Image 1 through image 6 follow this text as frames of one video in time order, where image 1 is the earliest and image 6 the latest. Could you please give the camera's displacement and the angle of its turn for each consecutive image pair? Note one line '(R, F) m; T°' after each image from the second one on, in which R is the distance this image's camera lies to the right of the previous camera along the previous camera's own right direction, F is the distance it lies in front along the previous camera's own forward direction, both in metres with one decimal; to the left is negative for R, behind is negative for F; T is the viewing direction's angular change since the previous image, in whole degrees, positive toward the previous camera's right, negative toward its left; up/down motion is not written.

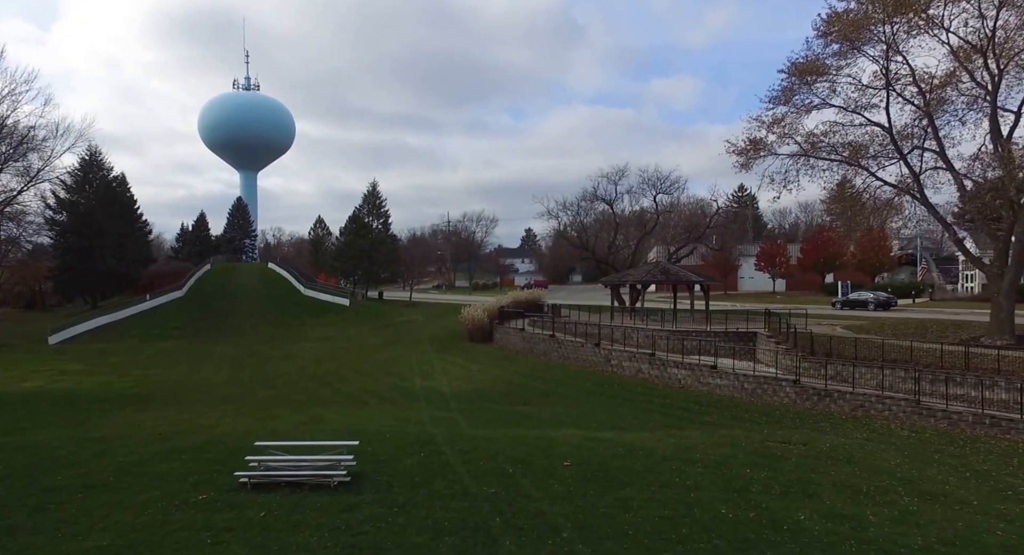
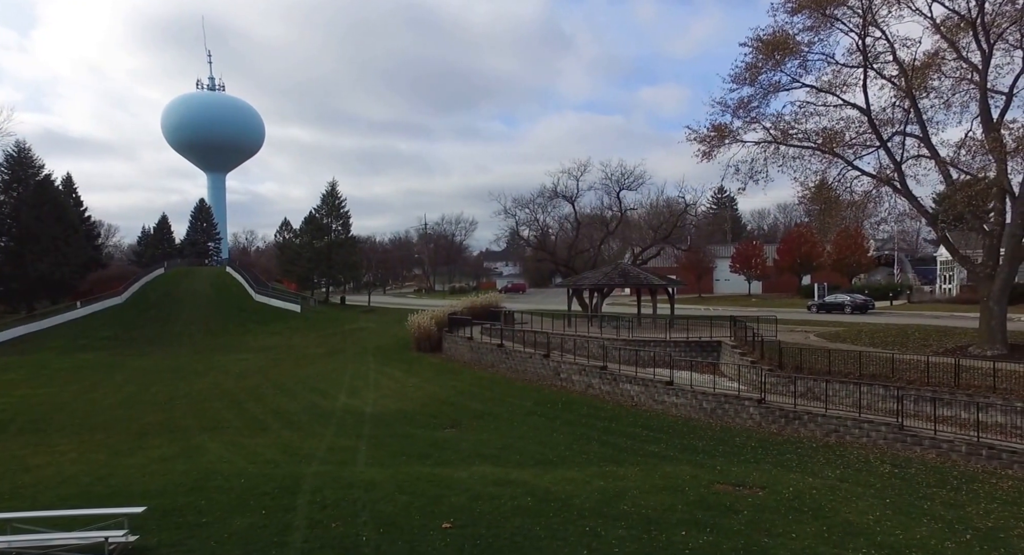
(+1.7, +3.0) m; +2°
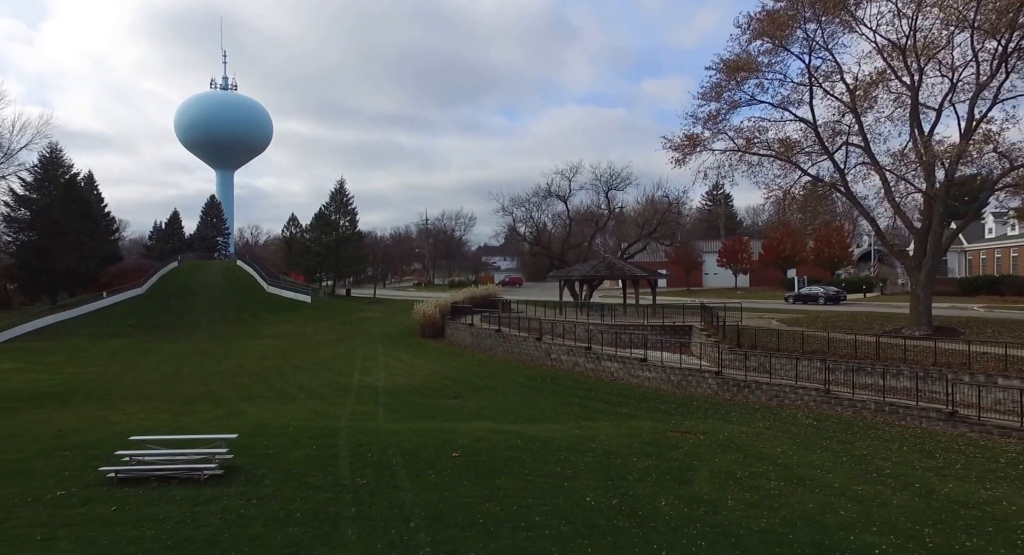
(+0.1, -3.2) m; 0°
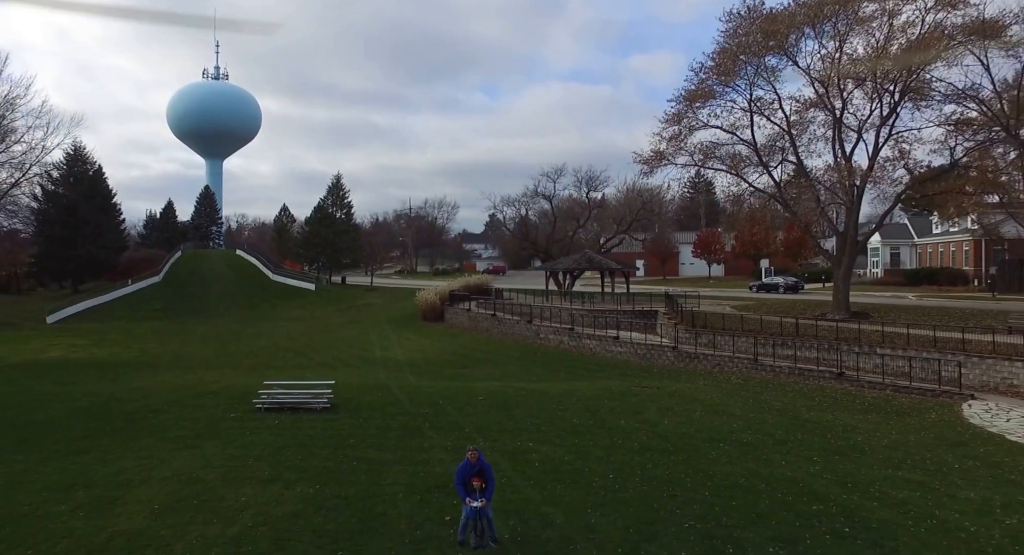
(-0.8, -5.2) m; +2°
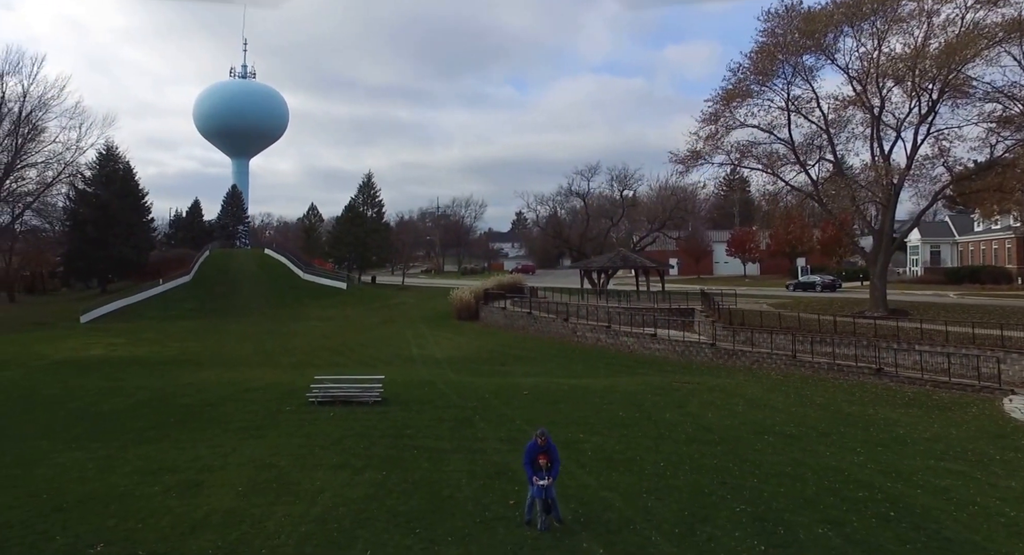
(-0.4, -0.6) m; -2°
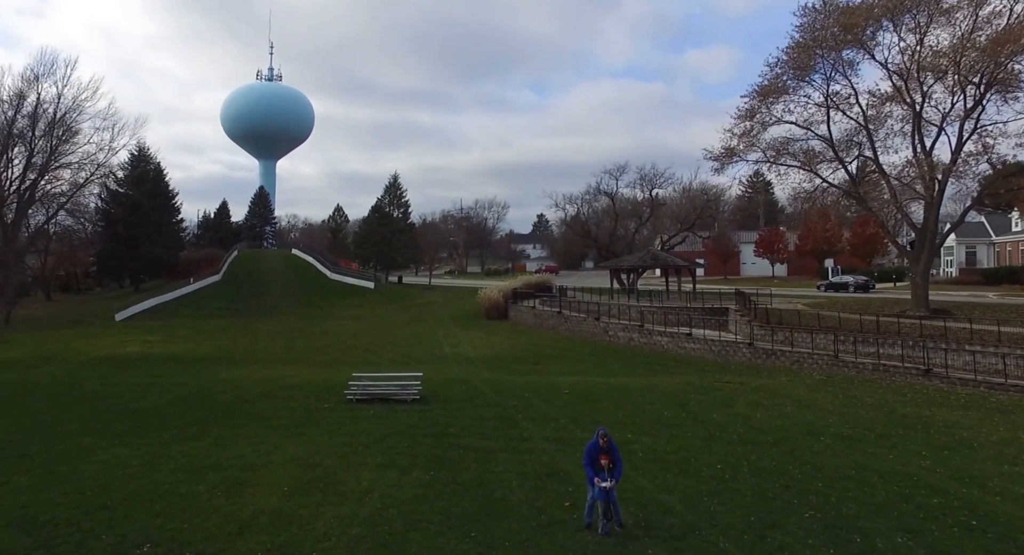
(-0.5, +0.3) m; -2°
